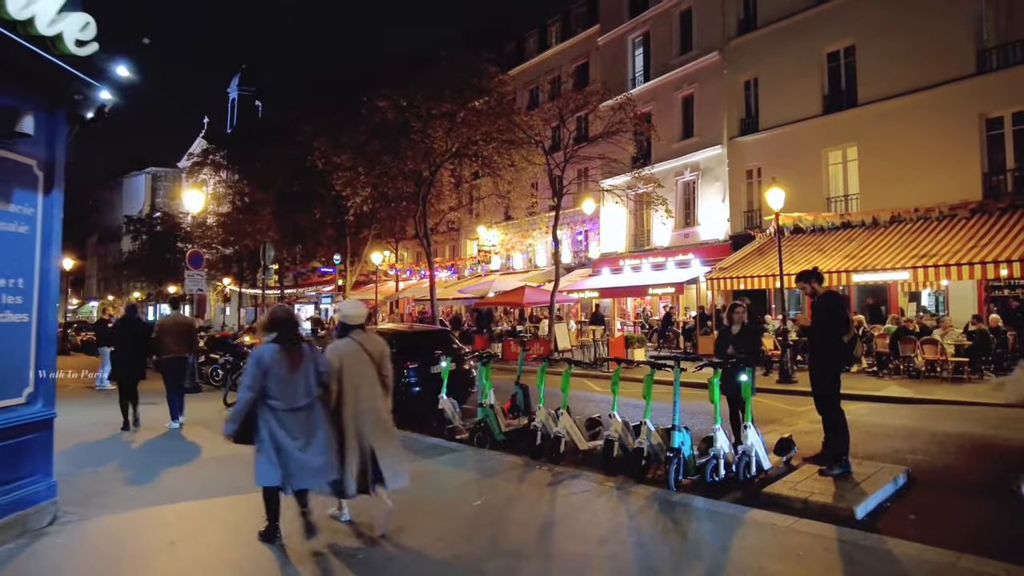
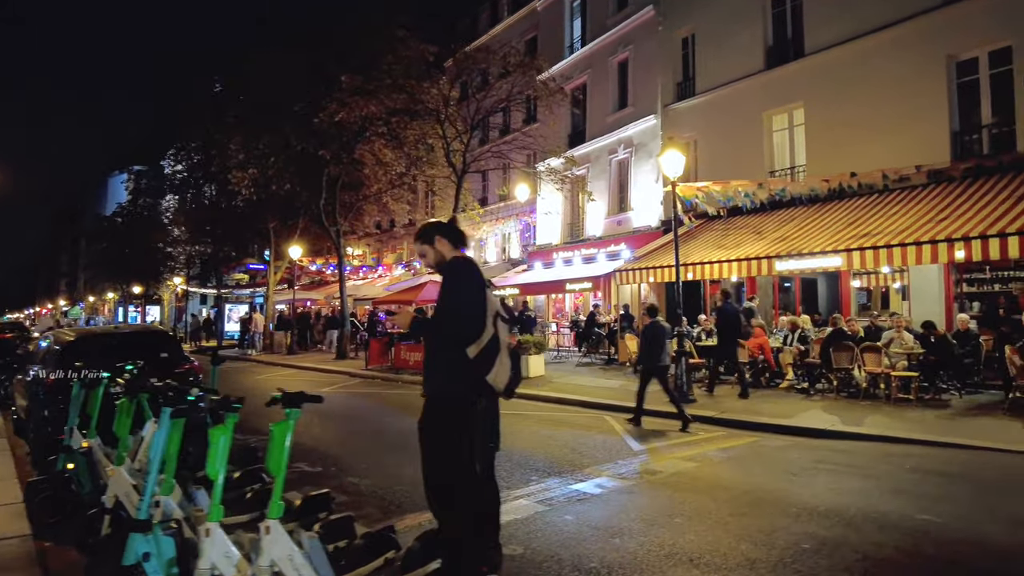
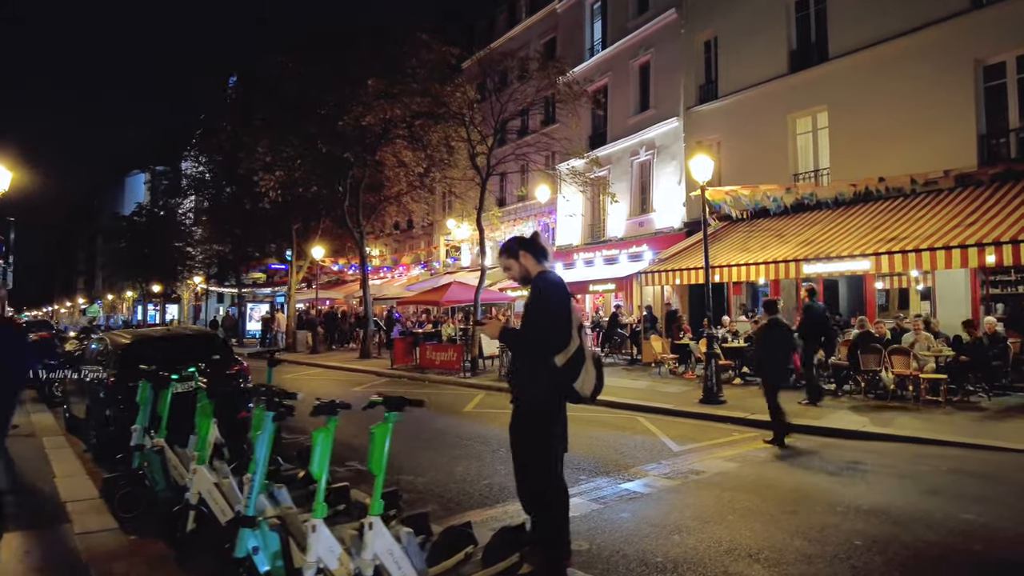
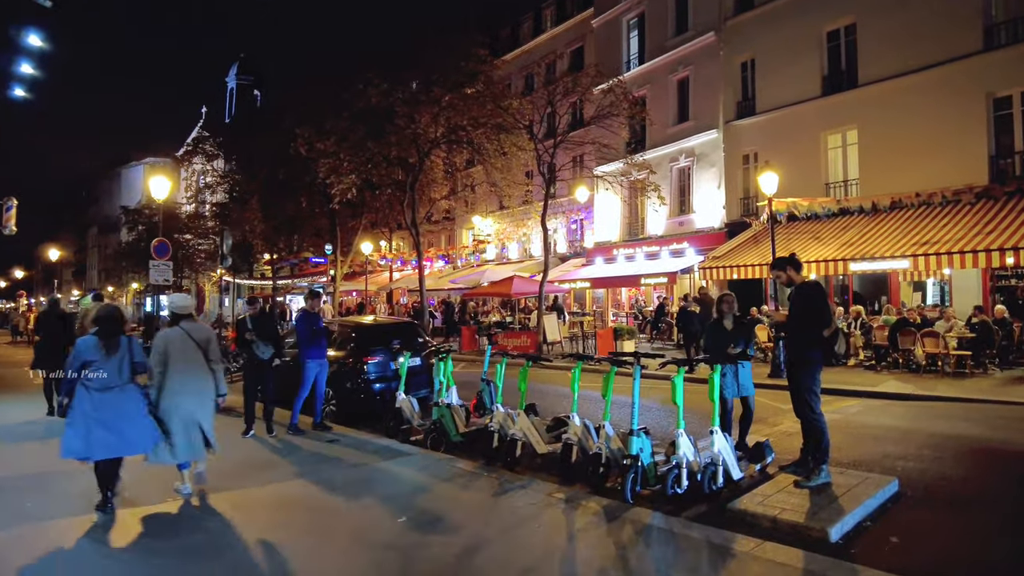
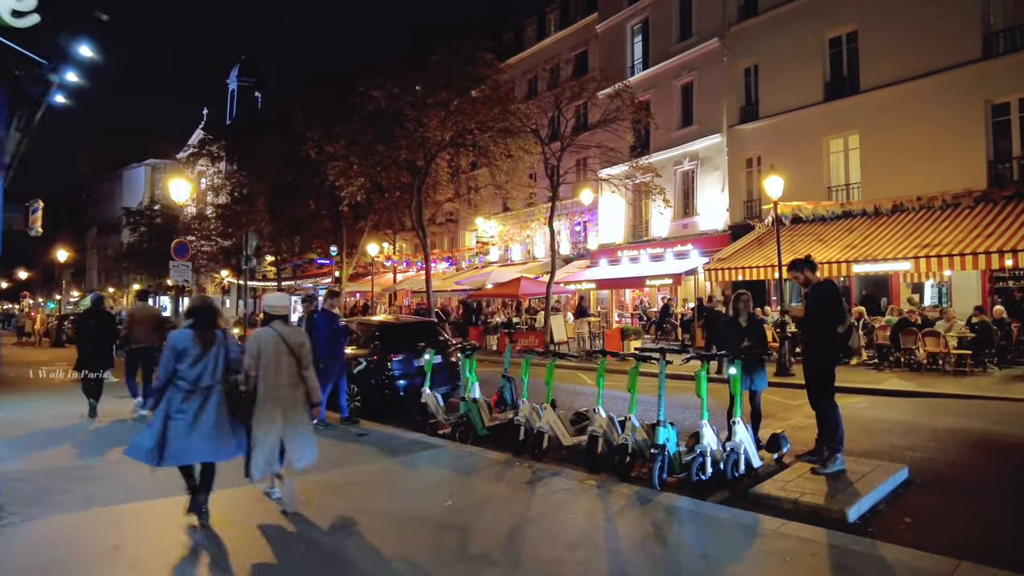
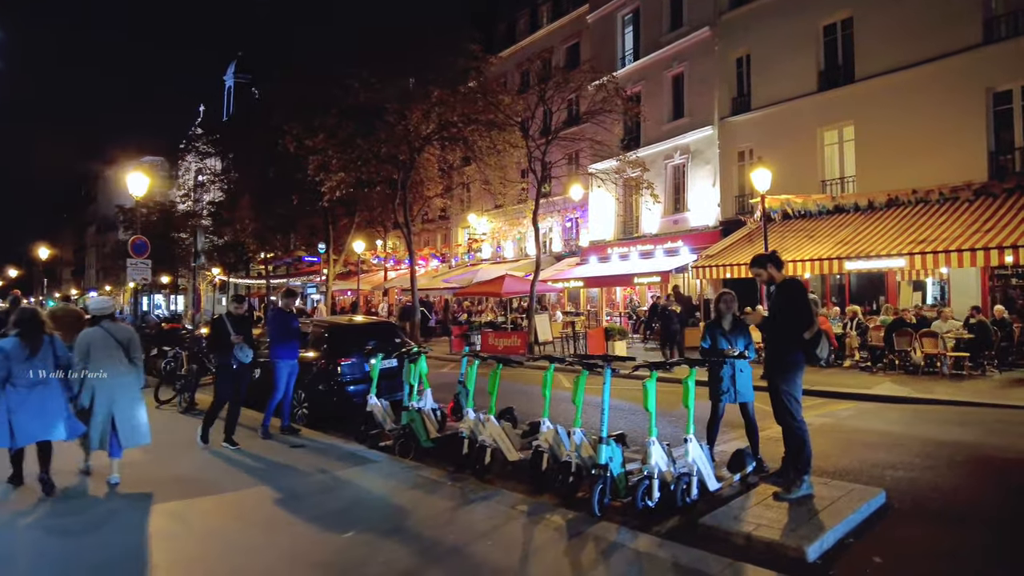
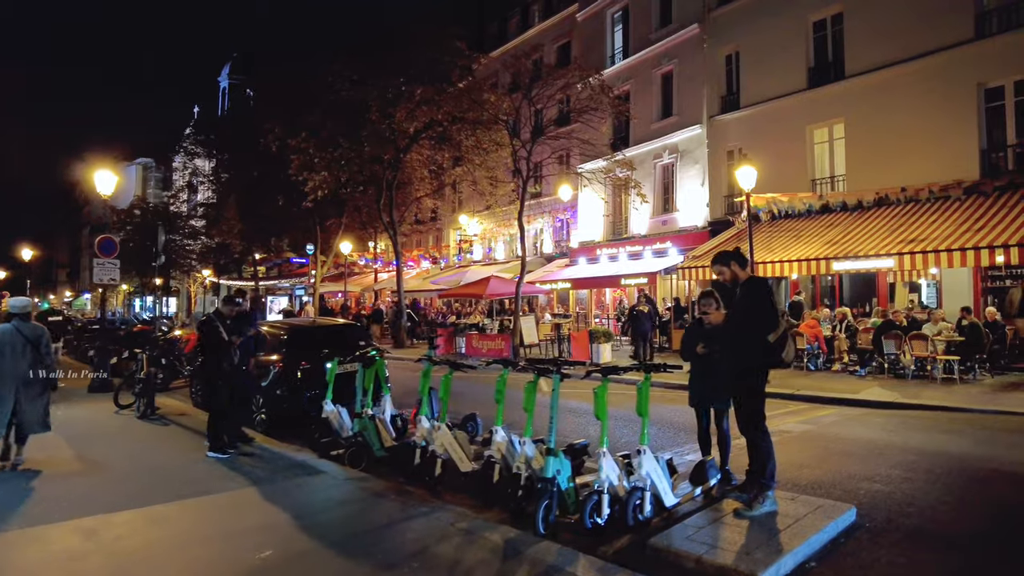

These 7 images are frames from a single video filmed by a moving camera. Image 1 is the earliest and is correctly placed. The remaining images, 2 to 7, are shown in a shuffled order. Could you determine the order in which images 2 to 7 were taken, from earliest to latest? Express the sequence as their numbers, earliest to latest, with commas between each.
5, 4, 6, 7, 3, 2
